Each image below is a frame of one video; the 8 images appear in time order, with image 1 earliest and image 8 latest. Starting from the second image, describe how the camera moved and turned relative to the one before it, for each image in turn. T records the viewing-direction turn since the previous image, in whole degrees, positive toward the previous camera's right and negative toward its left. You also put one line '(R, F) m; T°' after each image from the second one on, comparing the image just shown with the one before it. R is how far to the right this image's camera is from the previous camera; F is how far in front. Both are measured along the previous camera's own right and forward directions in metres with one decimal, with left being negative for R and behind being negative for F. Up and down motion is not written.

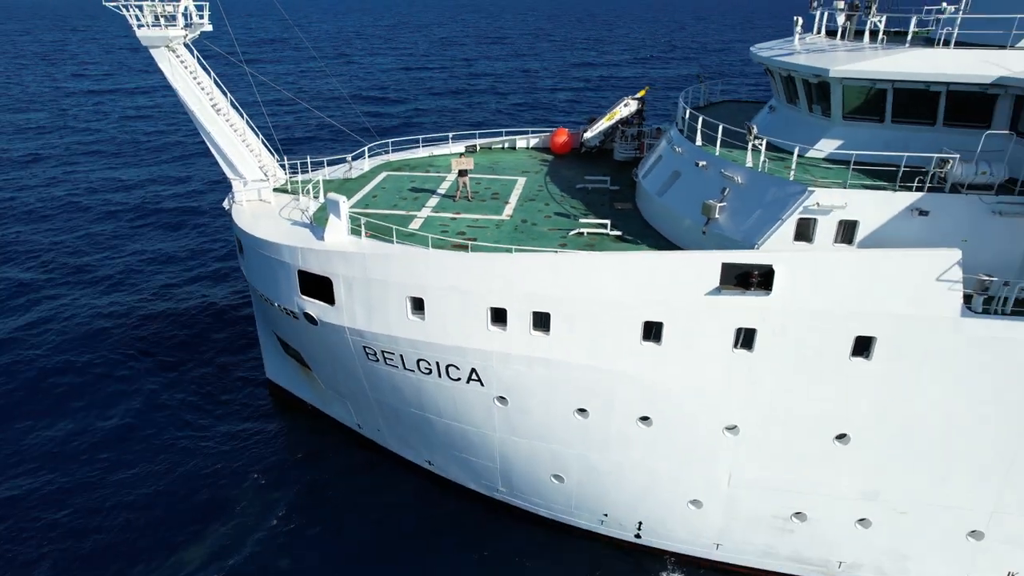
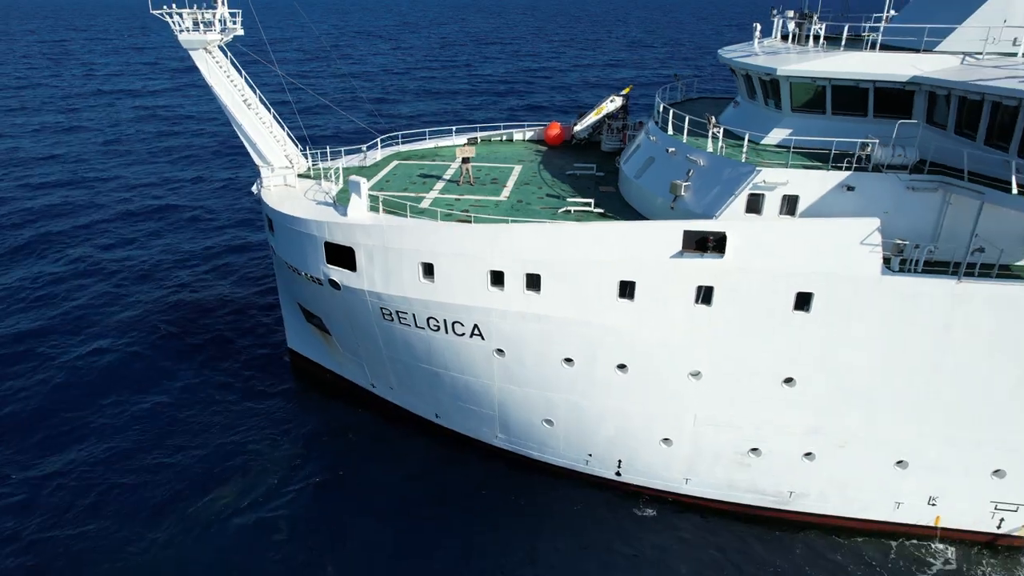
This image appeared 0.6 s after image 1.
(0.0, -2.1) m; 0°
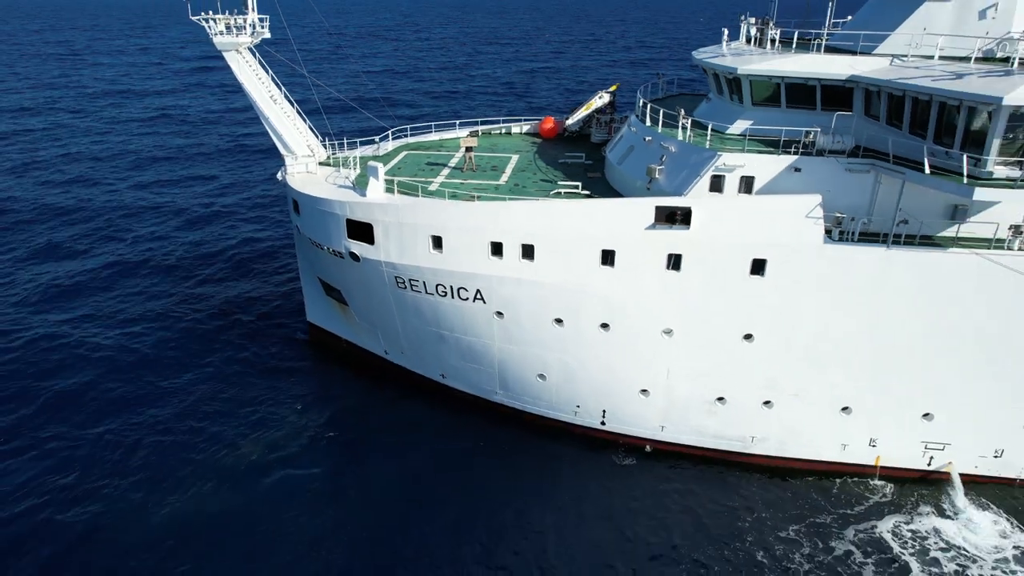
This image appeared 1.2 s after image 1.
(0.0, -2.2) m; 0°
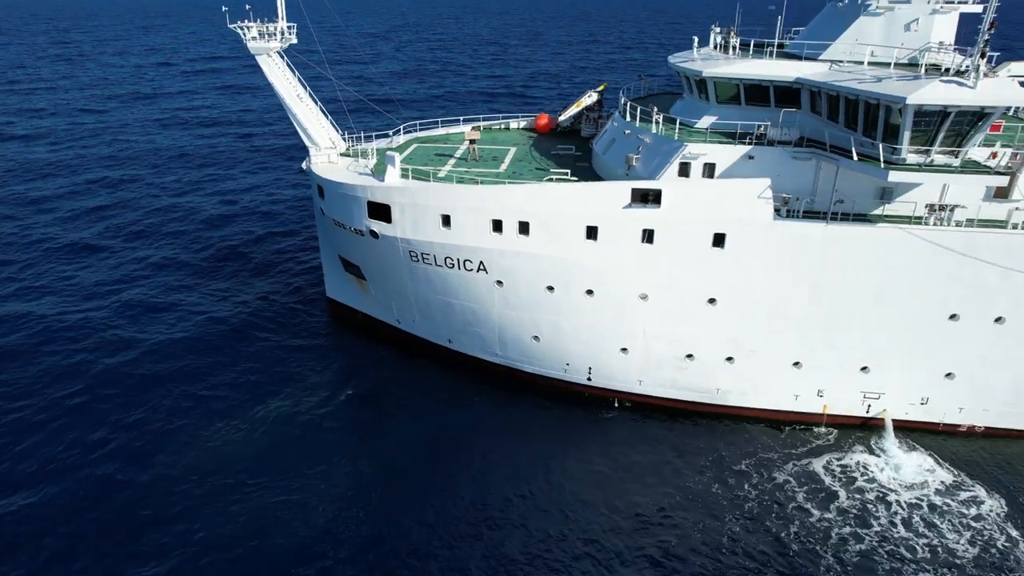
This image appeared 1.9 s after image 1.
(0.0, -2.7) m; 0°
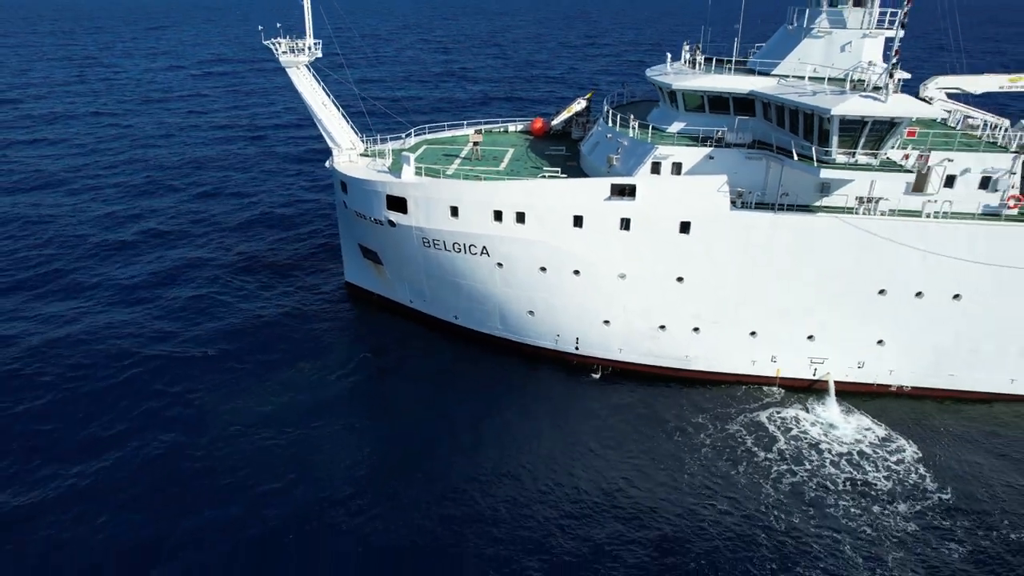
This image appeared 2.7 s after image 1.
(0.0, -3.3) m; 0°
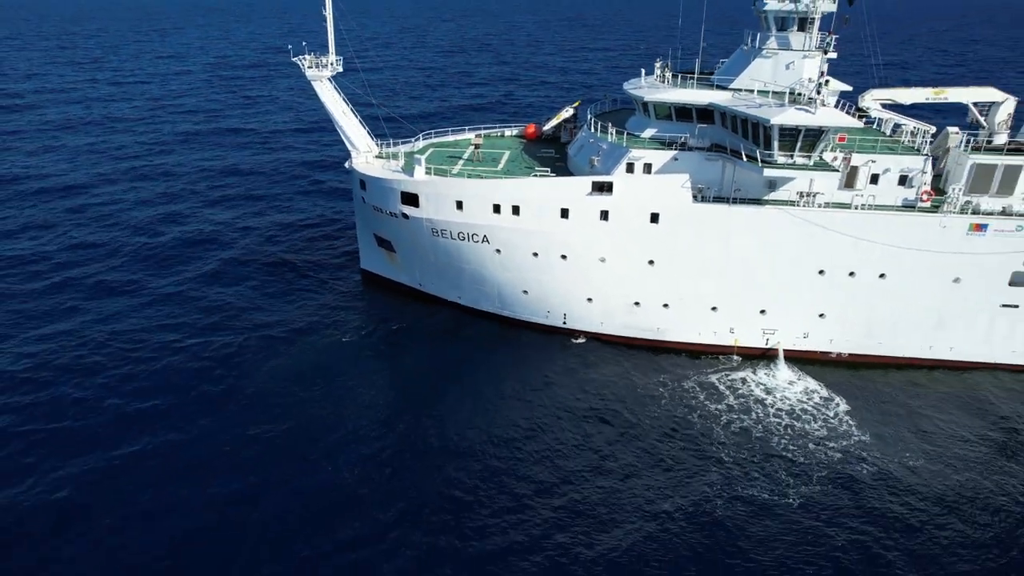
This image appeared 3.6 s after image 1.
(0.0, -3.8) m; 0°
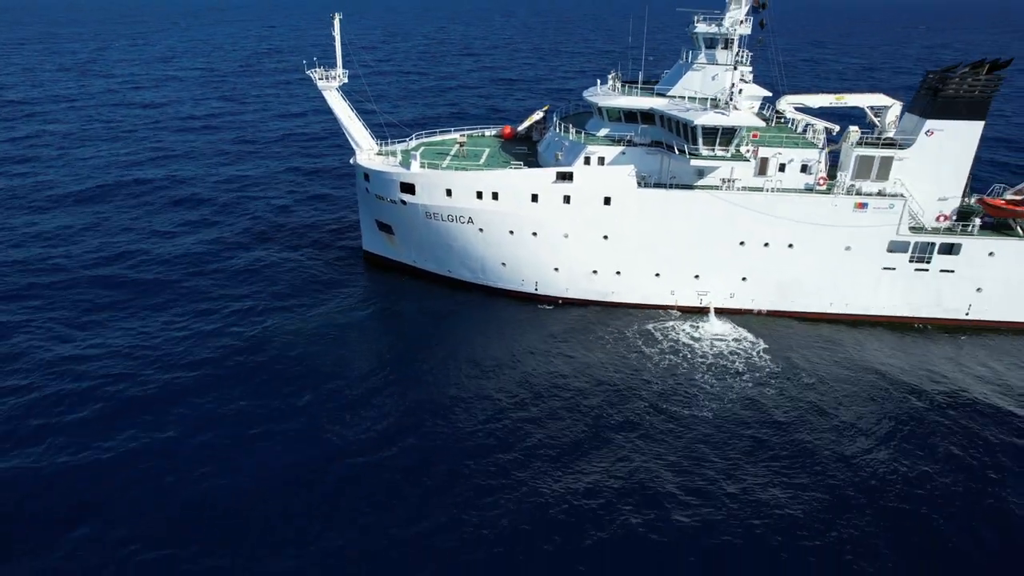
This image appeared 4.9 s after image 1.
(0.0, -5.7) m; +1°
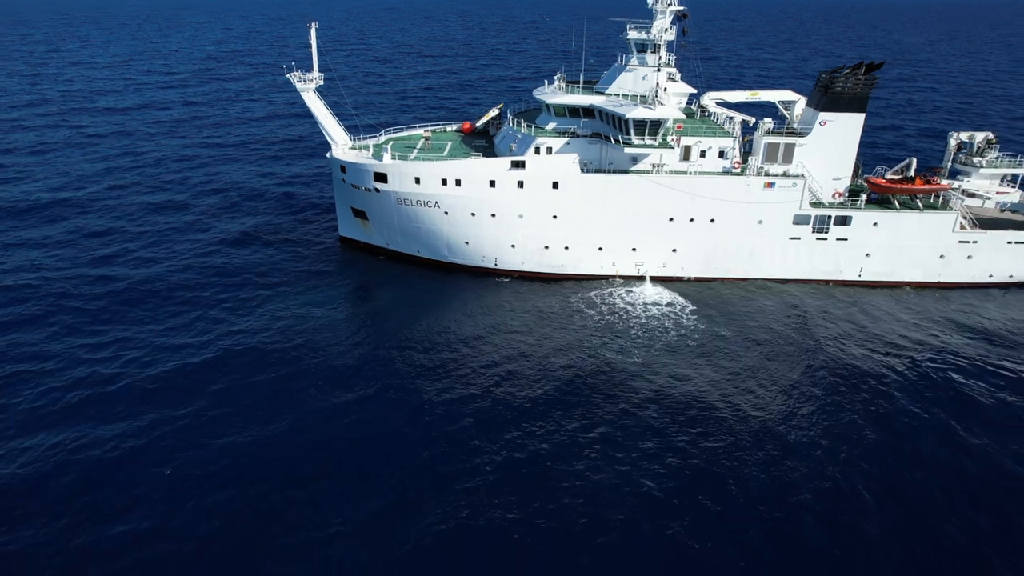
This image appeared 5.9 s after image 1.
(-0.1, -4.6) m; +3°
